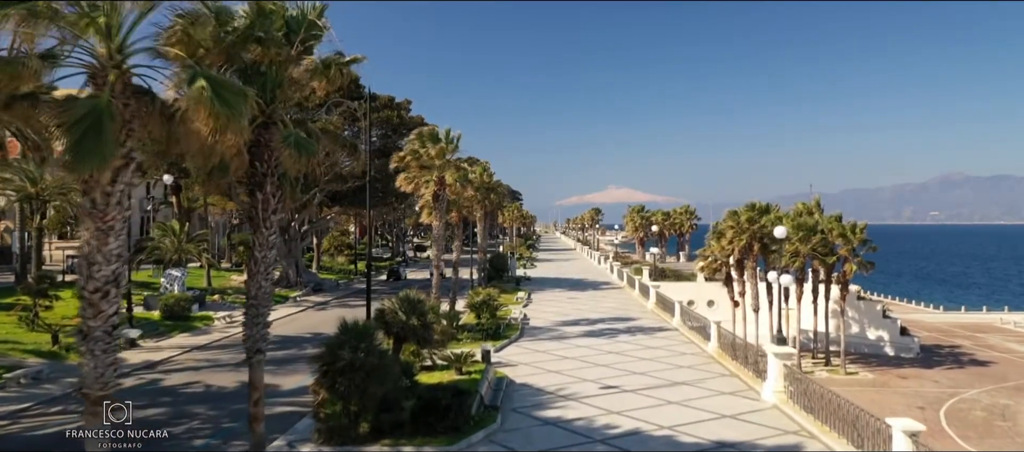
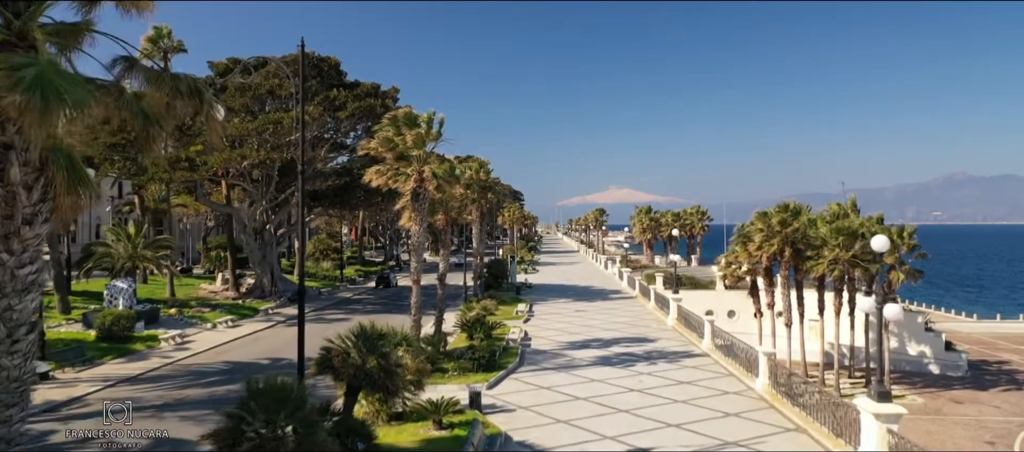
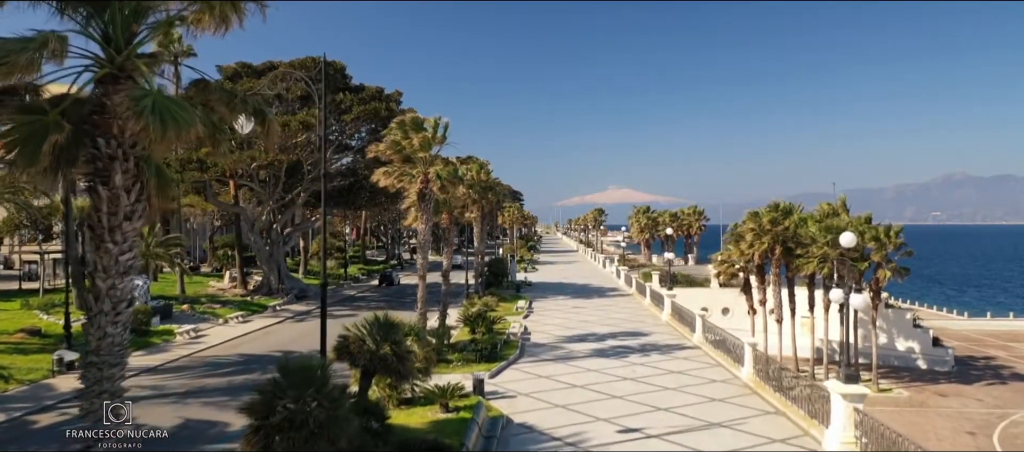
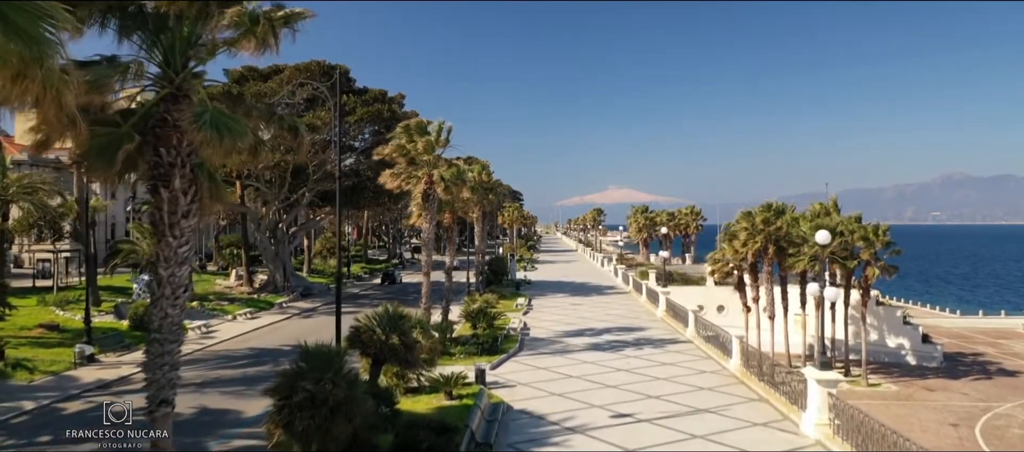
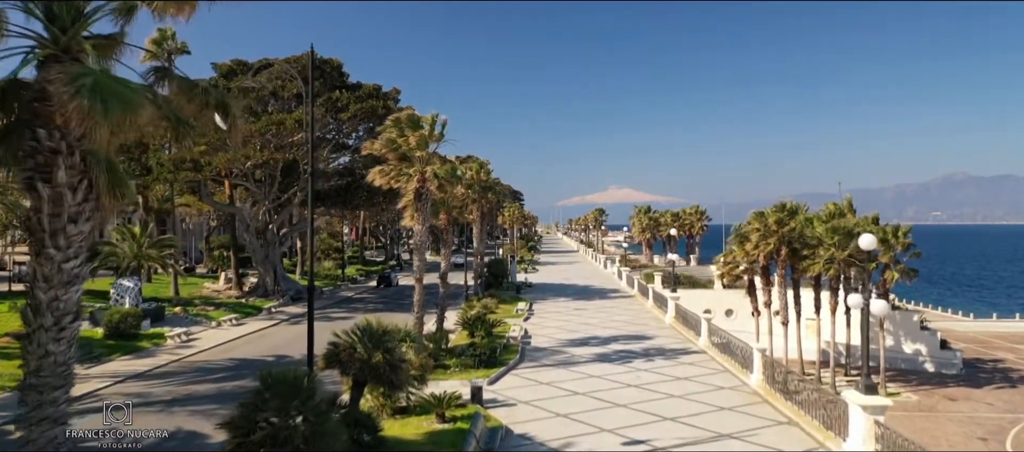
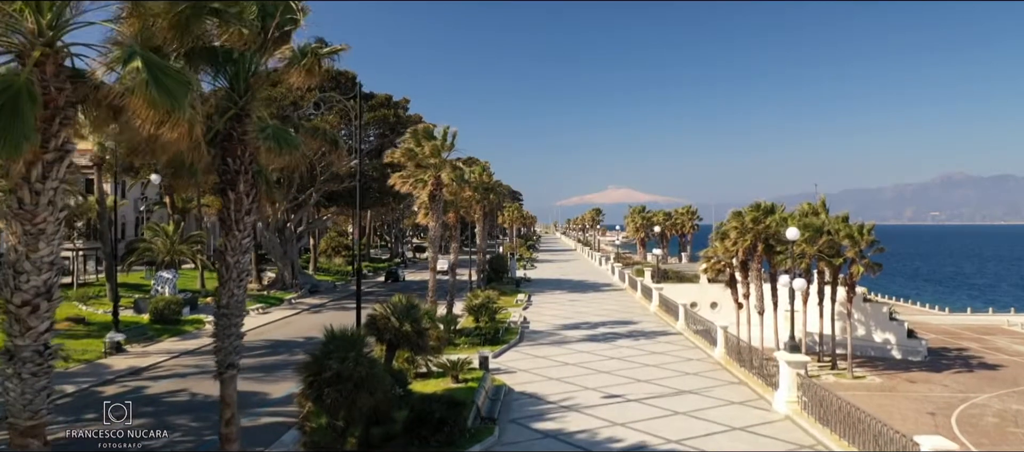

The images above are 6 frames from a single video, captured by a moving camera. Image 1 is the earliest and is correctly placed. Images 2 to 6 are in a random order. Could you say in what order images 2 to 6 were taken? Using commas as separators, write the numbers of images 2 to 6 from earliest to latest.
6, 4, 3, 5, 2
